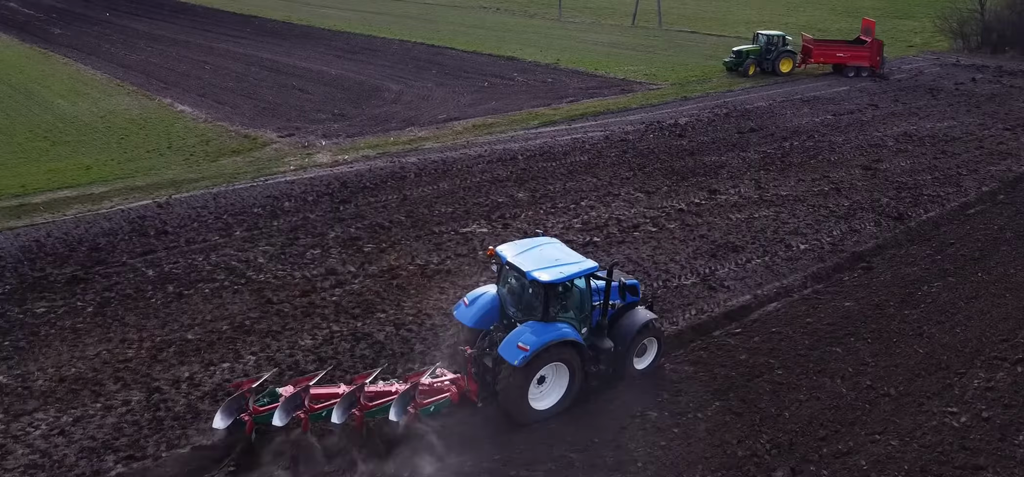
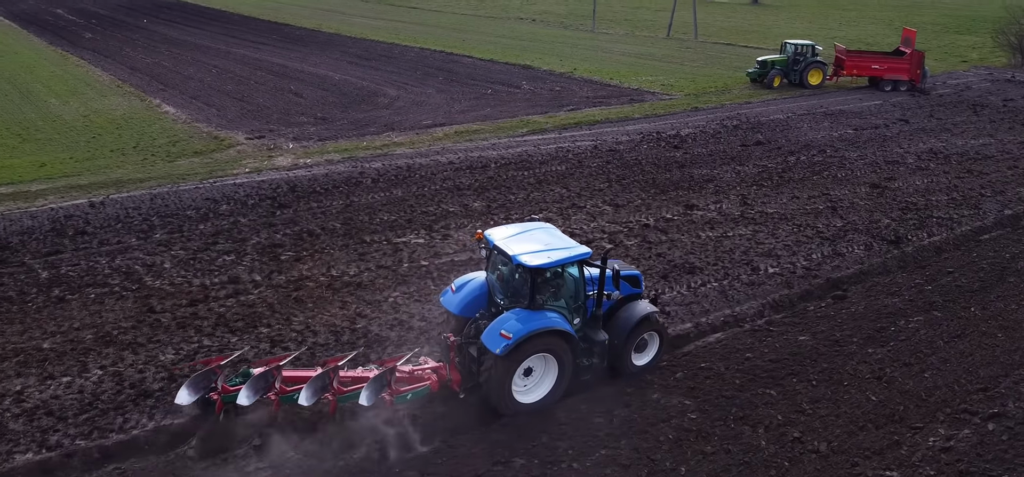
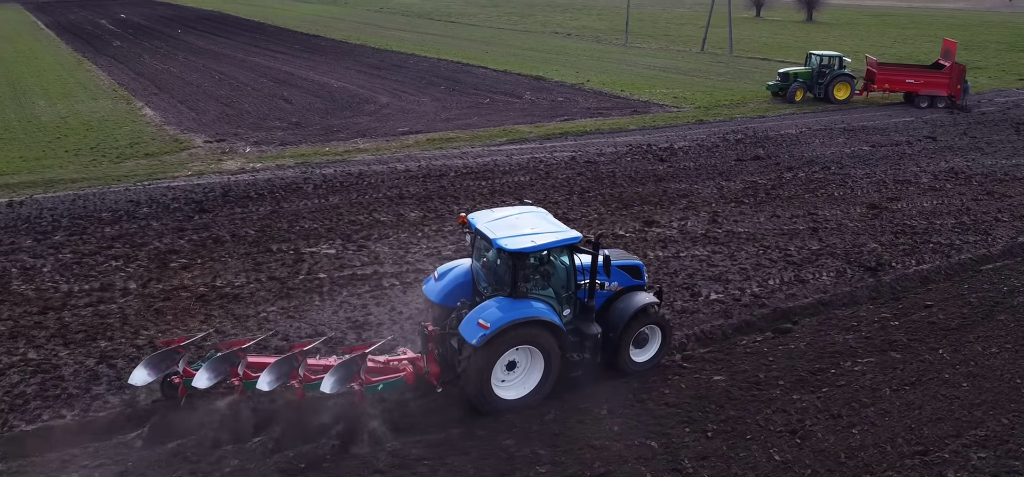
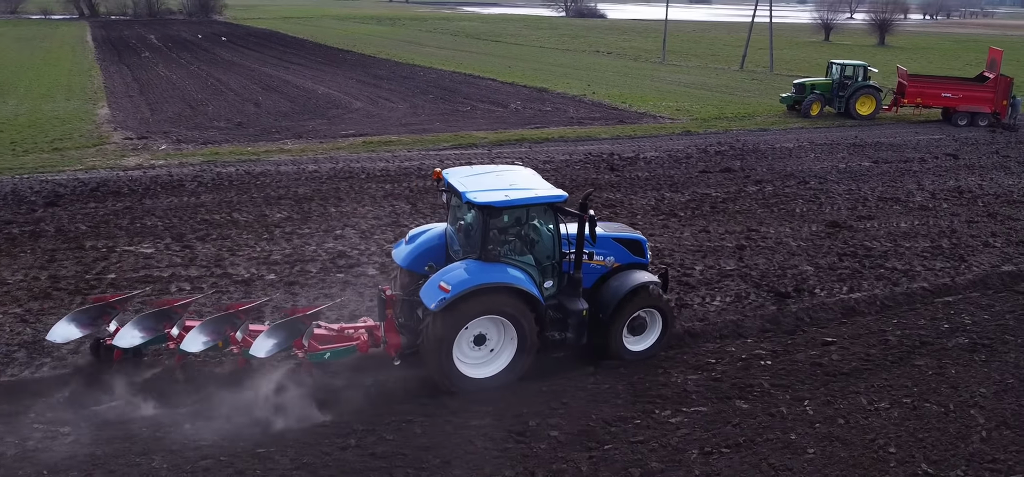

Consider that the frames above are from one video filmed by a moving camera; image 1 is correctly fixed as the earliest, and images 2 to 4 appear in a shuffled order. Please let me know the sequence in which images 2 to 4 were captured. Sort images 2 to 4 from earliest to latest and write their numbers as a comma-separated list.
2, 3, 4
